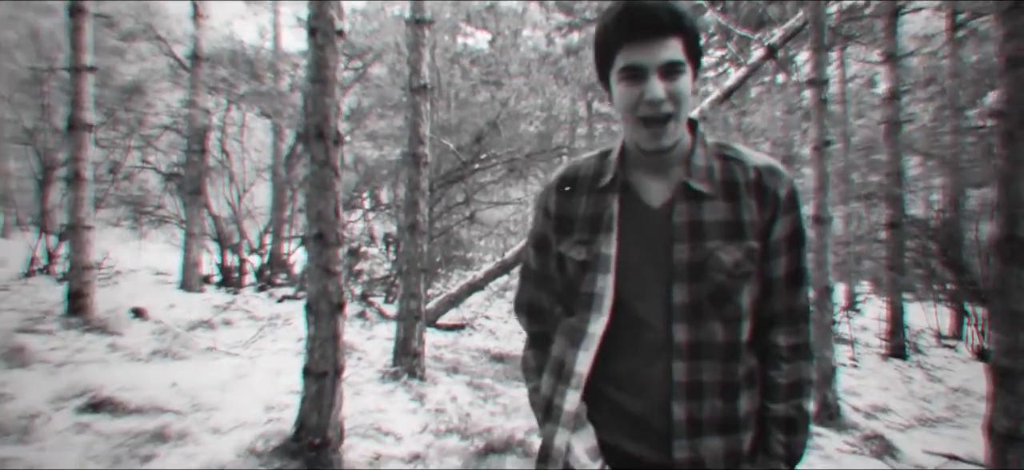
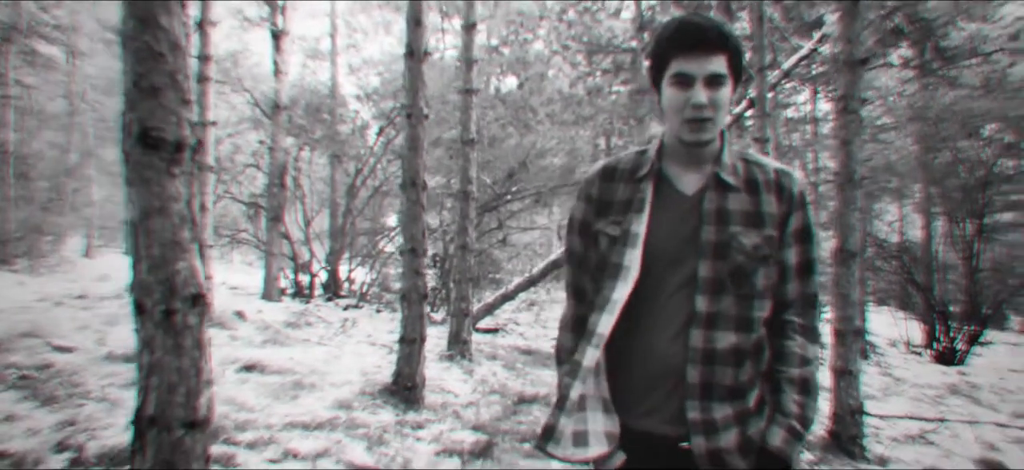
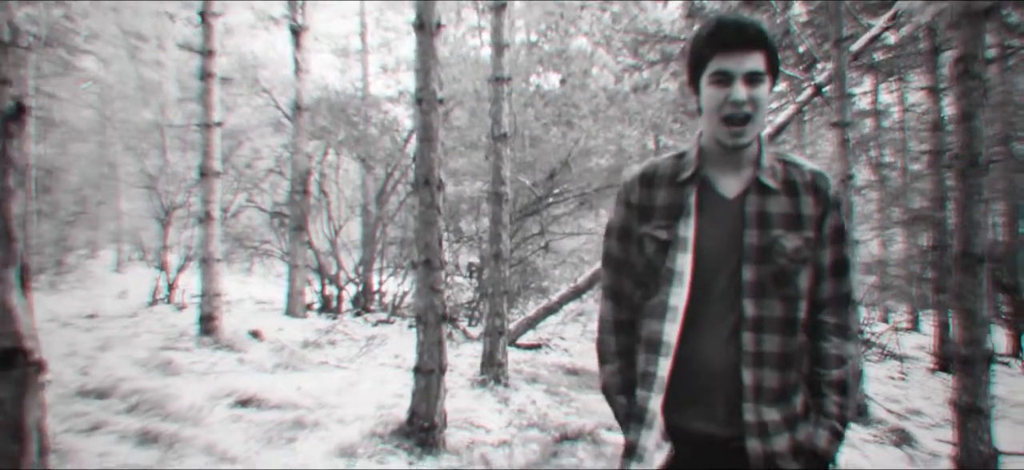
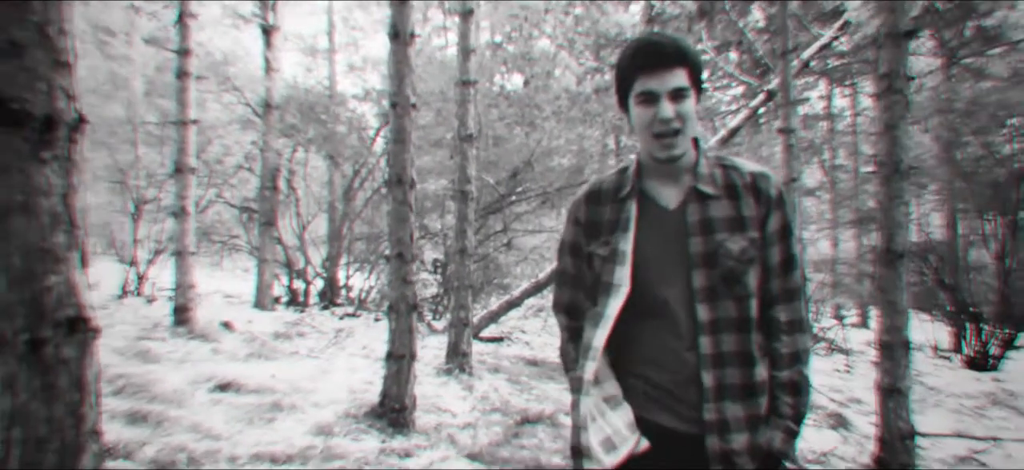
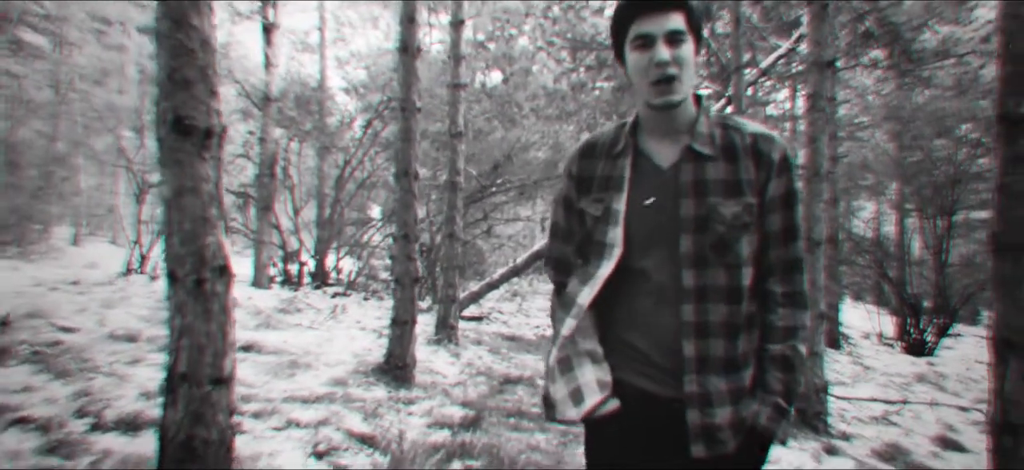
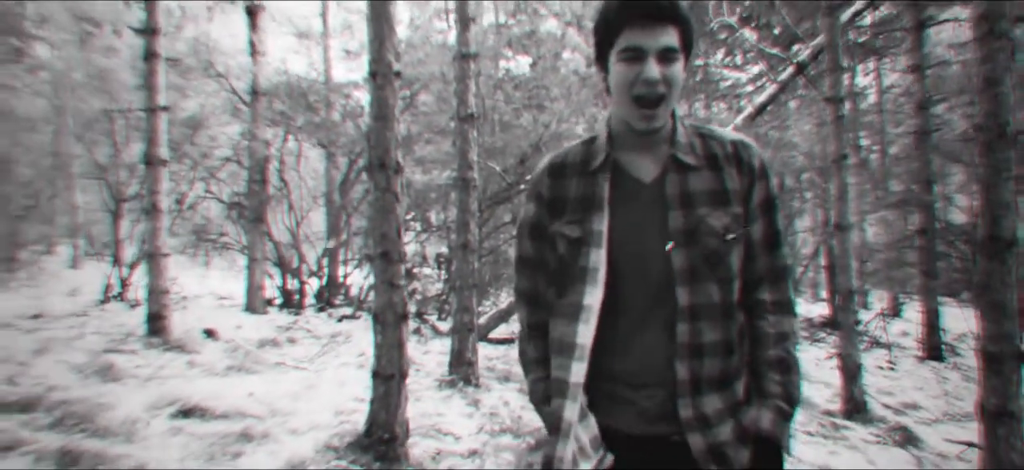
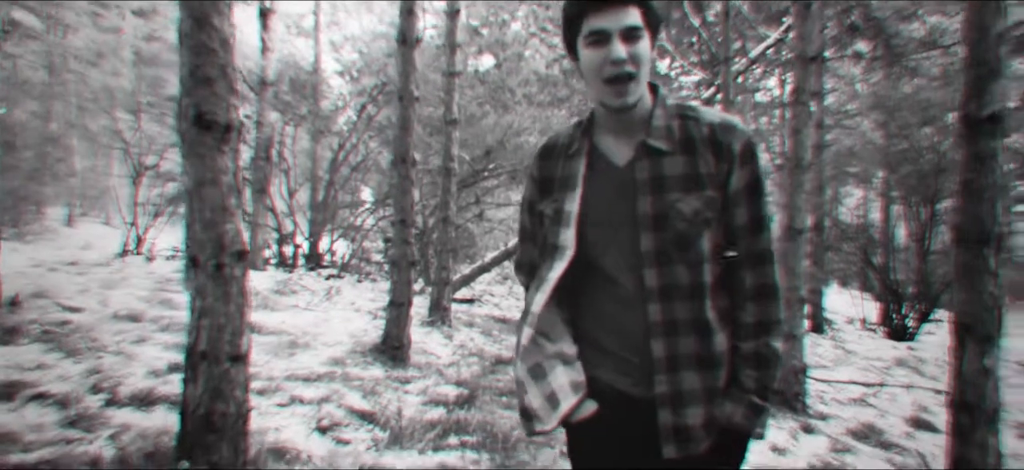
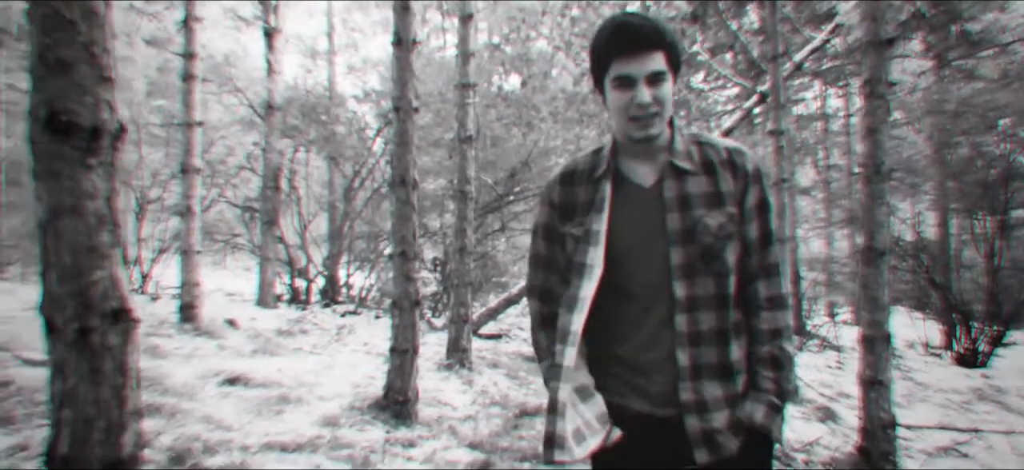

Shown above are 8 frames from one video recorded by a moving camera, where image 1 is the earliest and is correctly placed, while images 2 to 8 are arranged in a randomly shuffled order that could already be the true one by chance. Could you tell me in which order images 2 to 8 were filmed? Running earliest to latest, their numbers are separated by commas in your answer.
6, 3, 4, 8, 2, 5, 7
